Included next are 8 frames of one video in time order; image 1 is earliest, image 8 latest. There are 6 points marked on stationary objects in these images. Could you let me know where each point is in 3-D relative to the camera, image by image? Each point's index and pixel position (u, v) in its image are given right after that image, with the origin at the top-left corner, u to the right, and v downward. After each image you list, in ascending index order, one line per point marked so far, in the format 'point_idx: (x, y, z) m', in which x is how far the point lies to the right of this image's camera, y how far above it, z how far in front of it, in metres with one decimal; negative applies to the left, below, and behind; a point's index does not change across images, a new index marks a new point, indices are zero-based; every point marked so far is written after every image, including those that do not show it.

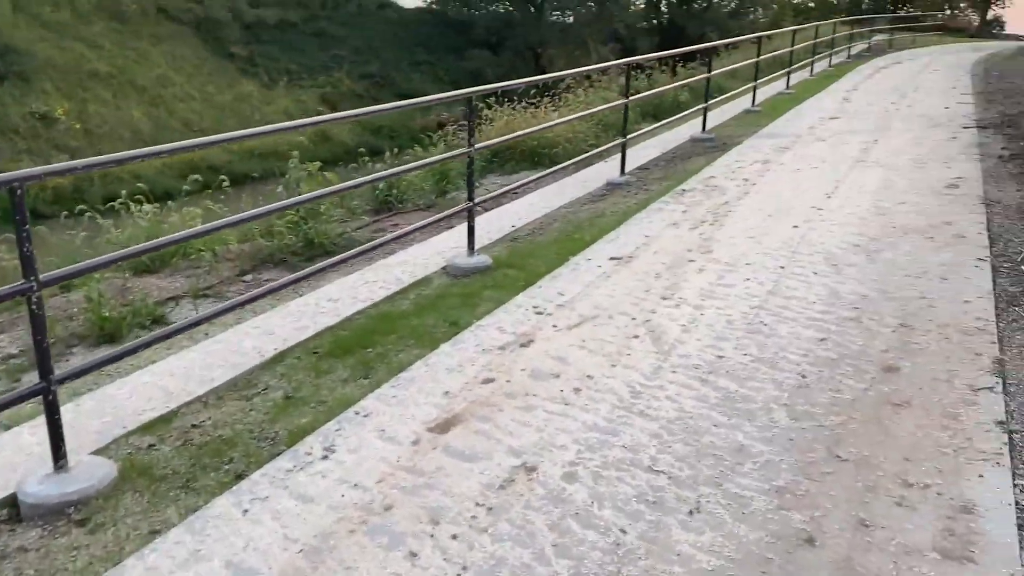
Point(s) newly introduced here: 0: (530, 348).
0: (+0.1, -0.3, +3.9) m
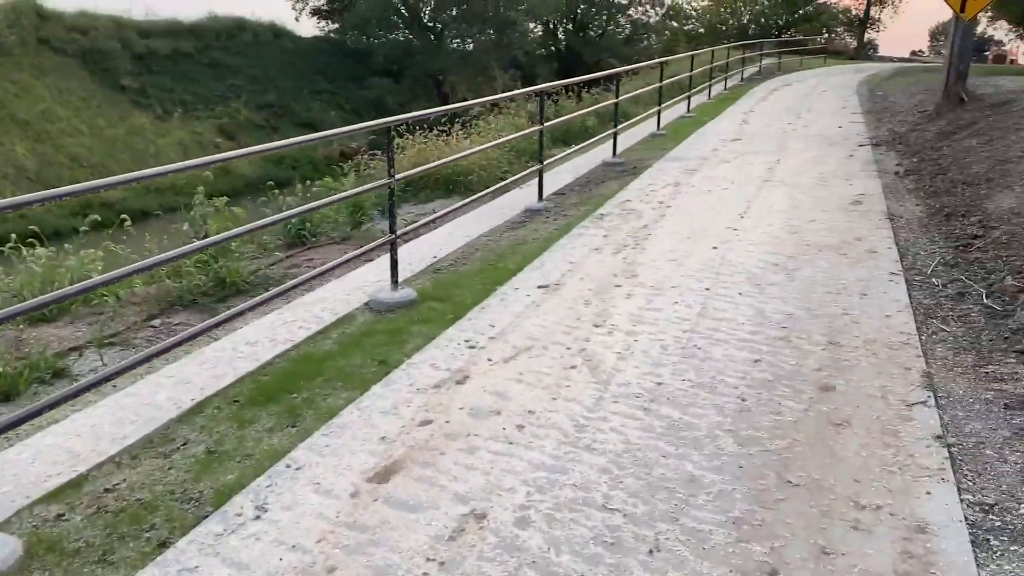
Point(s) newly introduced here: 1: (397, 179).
0: (-0.2, -0.4, +3.8) m
1: (-0.7, +0.6, +5.0) m
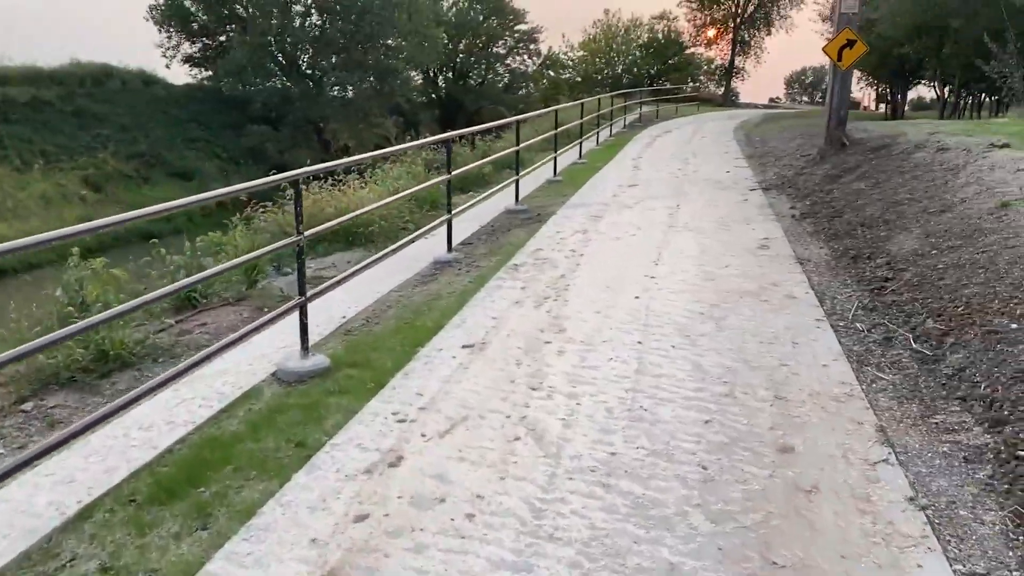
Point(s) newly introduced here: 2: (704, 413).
0: (-0.4, -0.7, +3.4) m
1: (-1.1, +0.3, +4.6) m
2: (+0.9, -0.6, +3.9) m
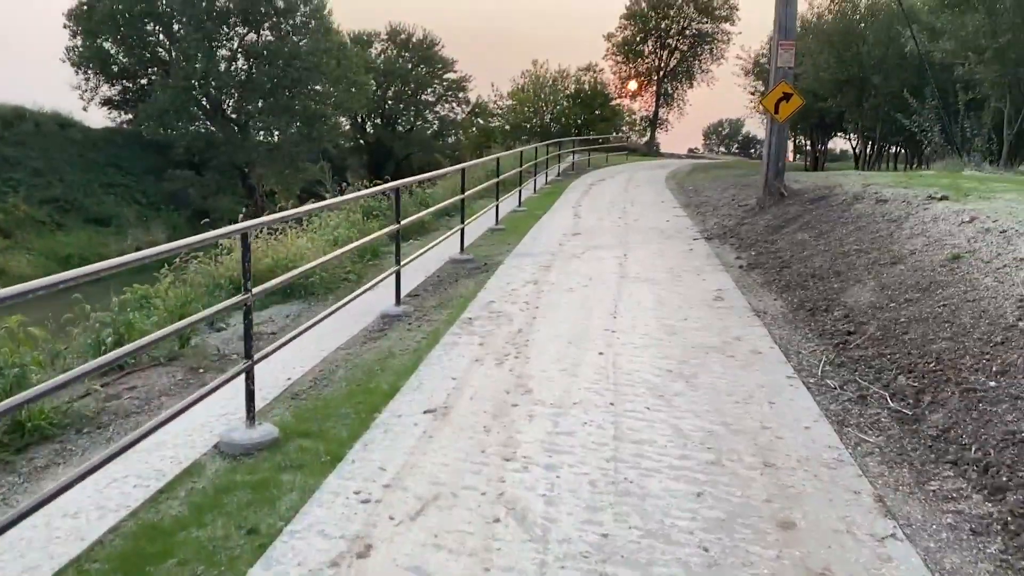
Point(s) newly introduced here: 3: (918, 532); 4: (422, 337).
0: (-0.5, -0.9, +3.0) m
1: (-1.2, 0.0, +4.2) m
2: (+0.8, -0.8, +3.6) m
3: (+1.5, -0.9, +3.2) m
4: (-0.6, -0.3, +6.1) m
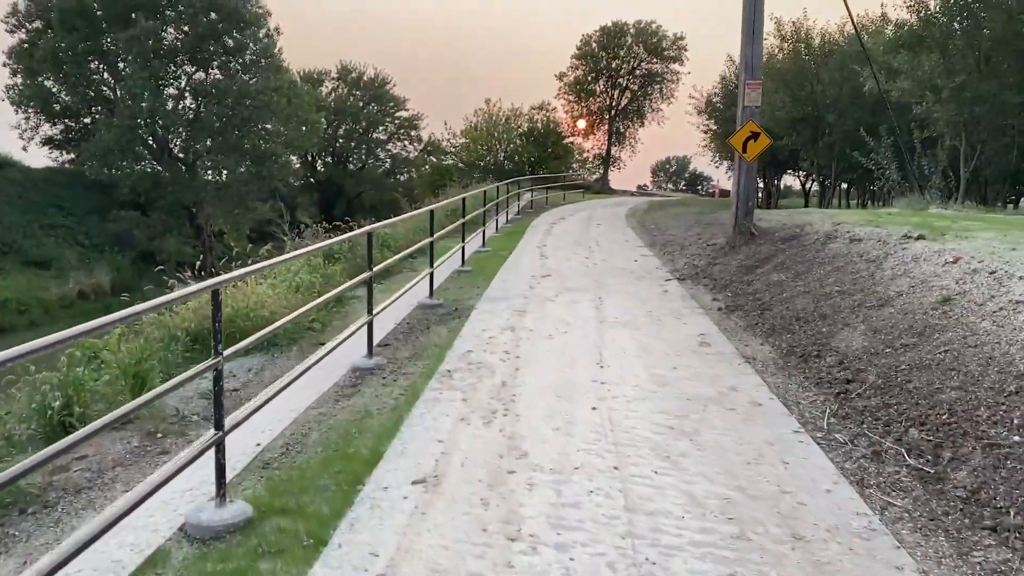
0: (-0.4, -1.2, +2.6) m
1: (-1.2, -0.3, +3.8) m
2: (+0.8, -1.0, +3.3) m
3: (+1.6, -1.1, +2.9) m
4: (-0.7, -0.7, +5.7) m
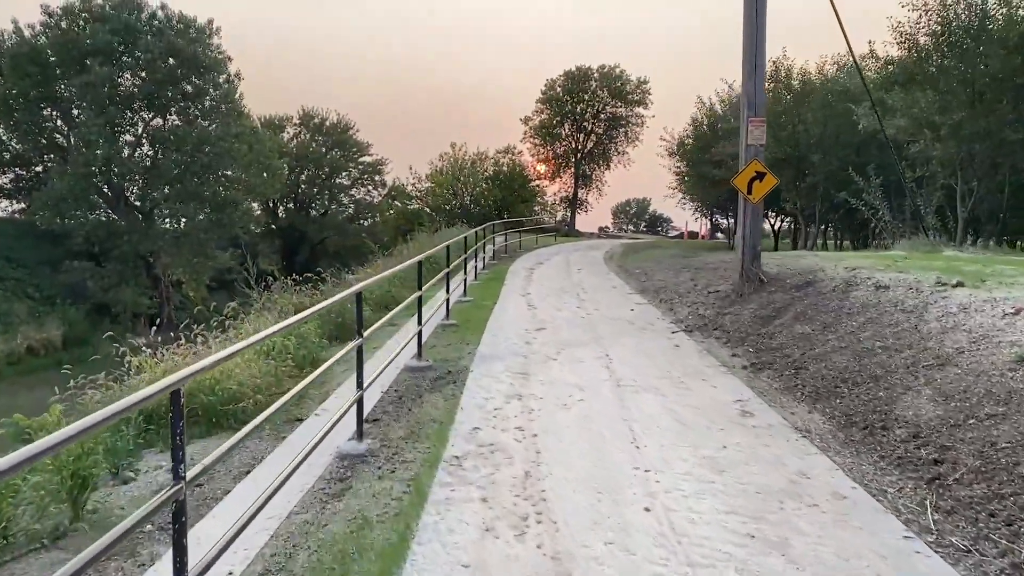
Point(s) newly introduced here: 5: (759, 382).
0: (-0.1, -1.4, +1.6) m
1: (-1.0, -0.6, +2.7) m
2: (+1.1, -1.3, +2.3) m
3: (+1.8, -1.3, +2.0) m
4: (-0.6, -1.1, +4.7) m
5: (+2.0, -0.8, +7.1) m
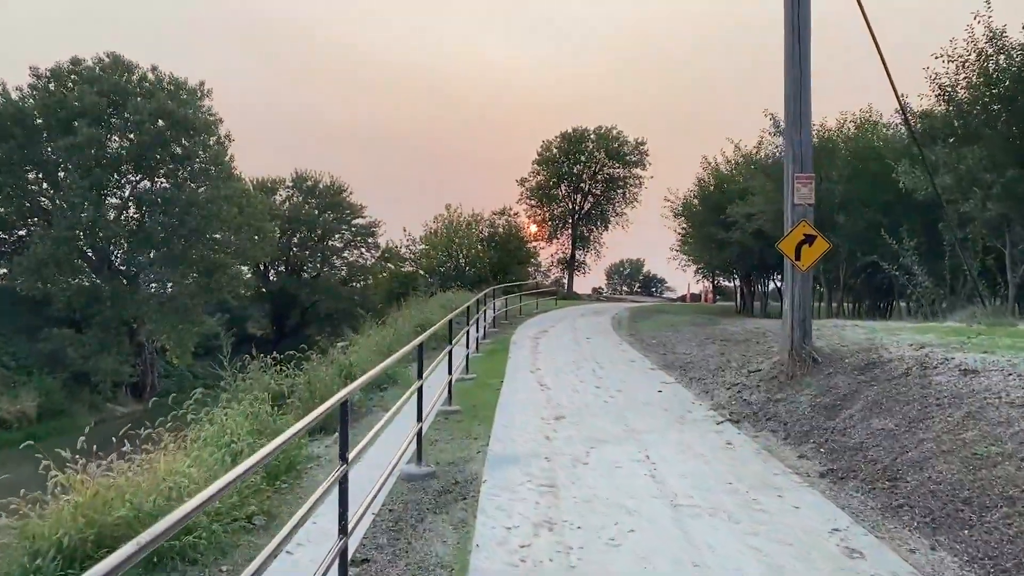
0: (+0.1, -1.6, +0.1) m
1: (-0.8, -0.9, +1.3) m
2: (+1.3, -1.6, +0.8) m
3: (+2.1, -1.6, +0.5) m
4: (-0.4, -1.5, +3.2) m
5: (+2.2, -1.4, +5.7) m
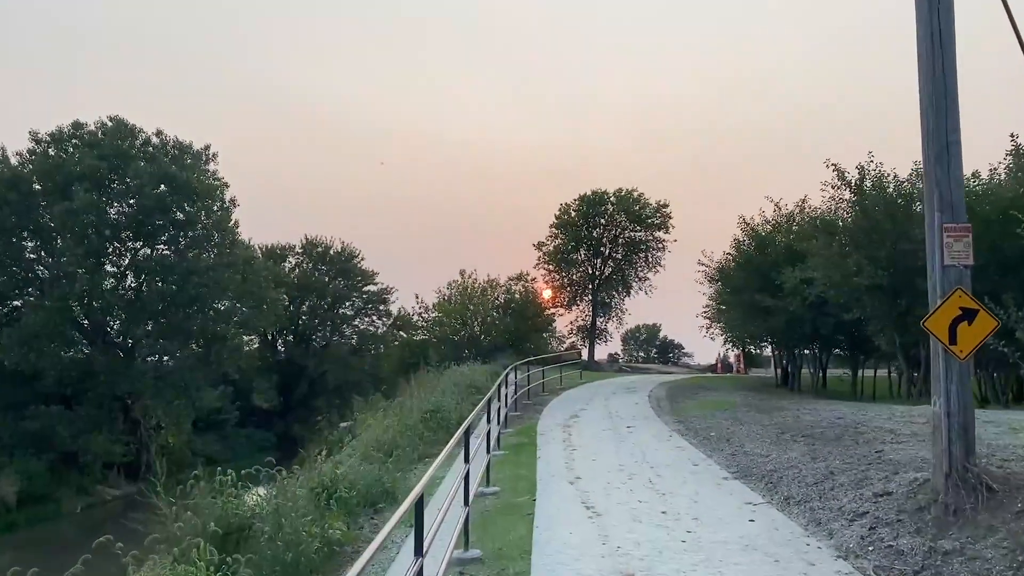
0: (+0.3, -1.7, -2.6) m
1: (-0.6, -1.1, -1.3) m
2: (+1.4, -1.7, -1.9) m
3: (+2.2, -1.6, -2.2) m
4: (-0.2, -1.8, +0.5) m
5: (+2.5, -1.8, +3.0) m
